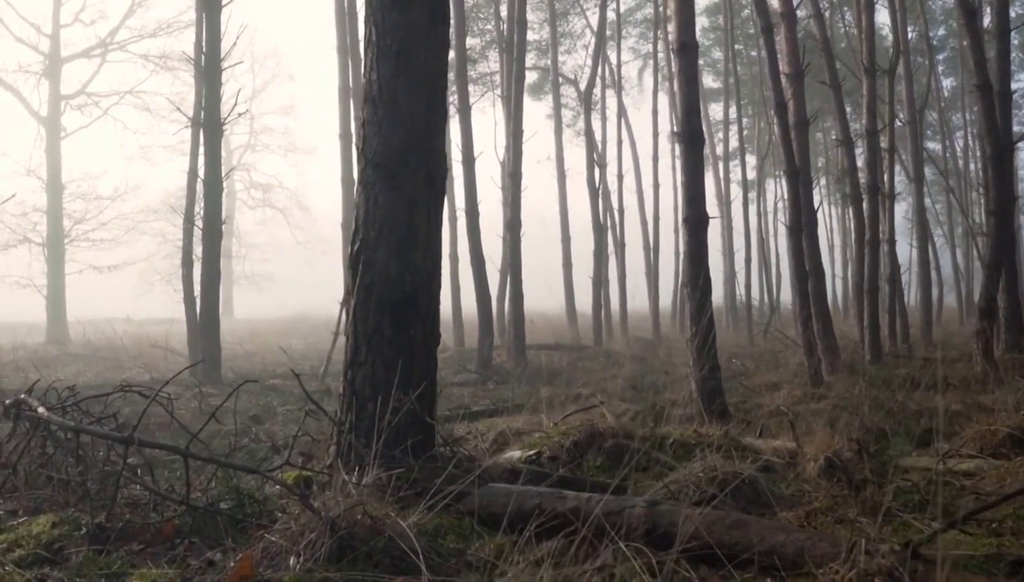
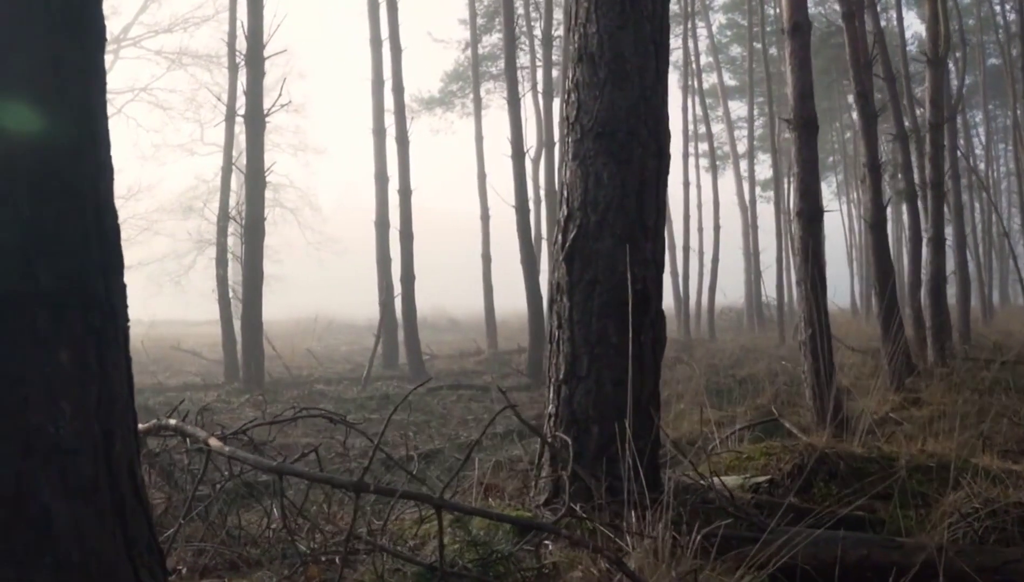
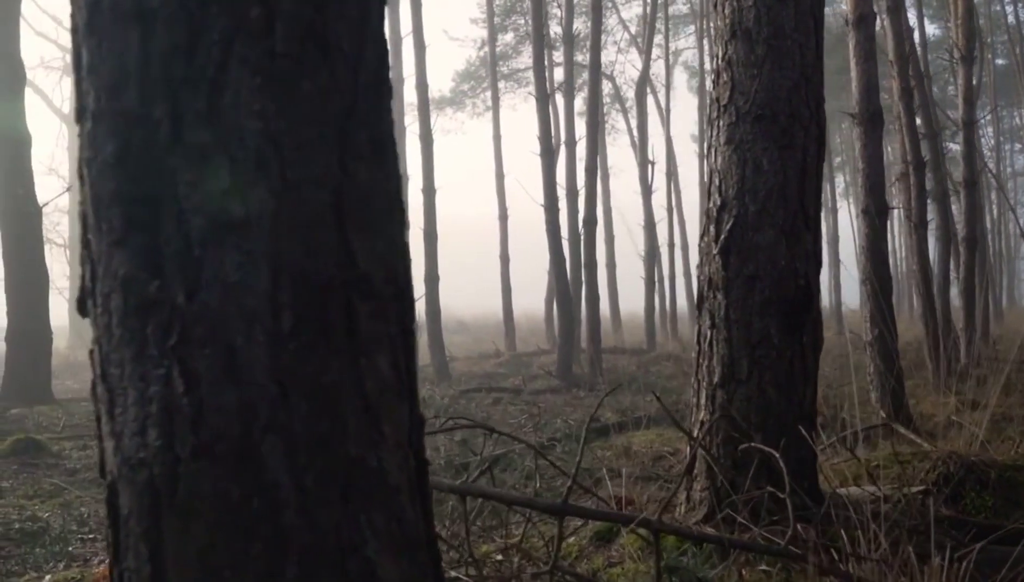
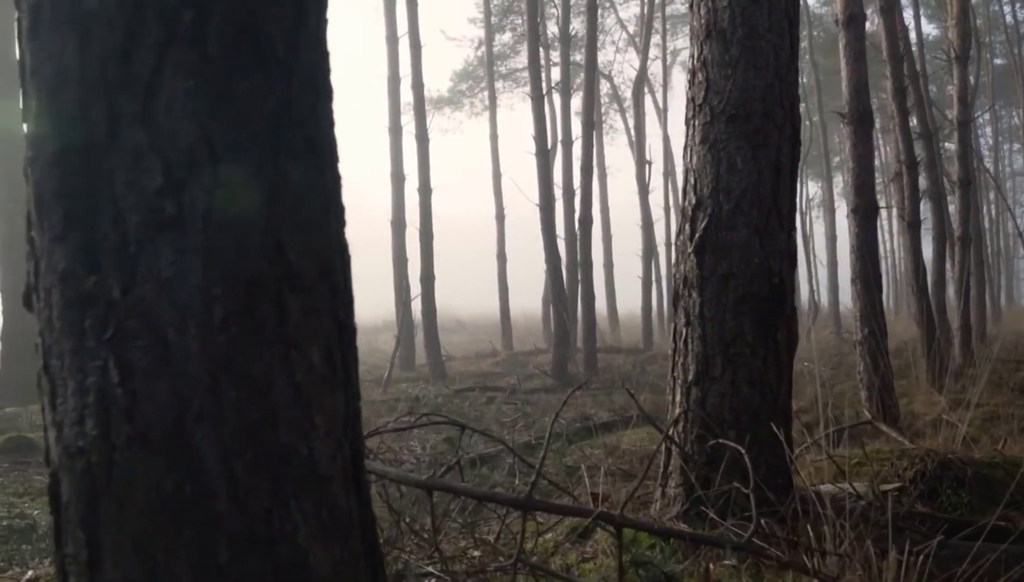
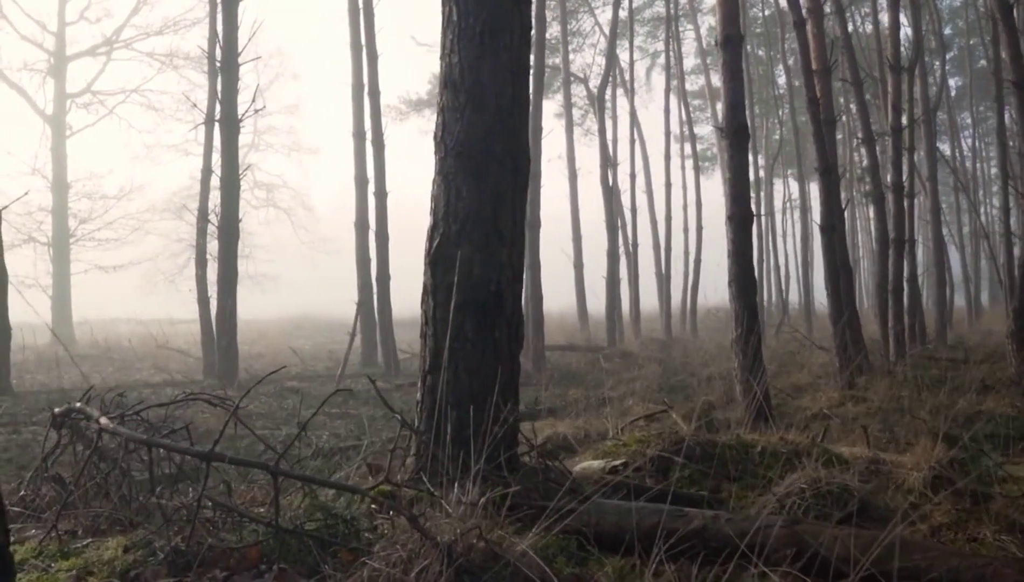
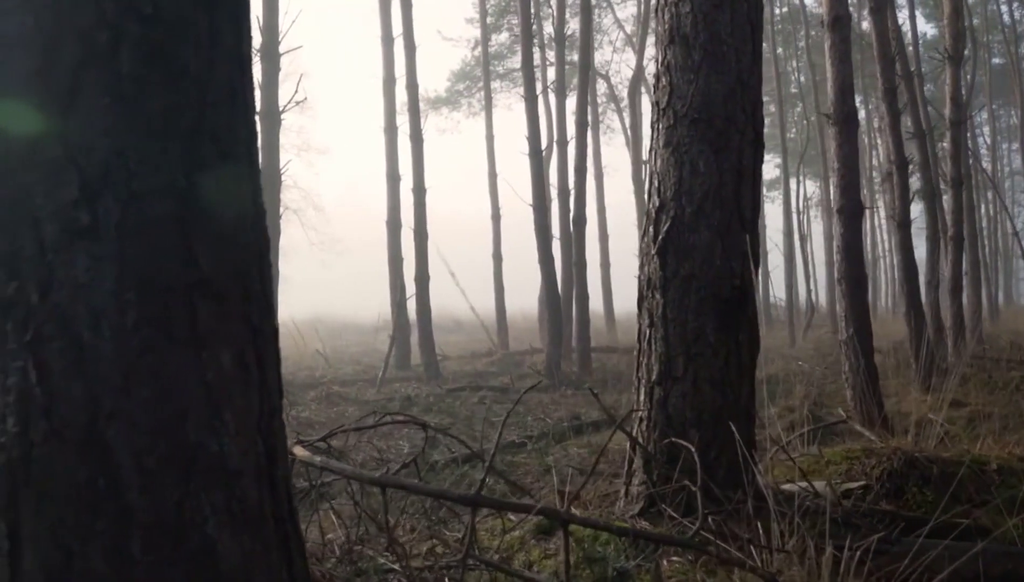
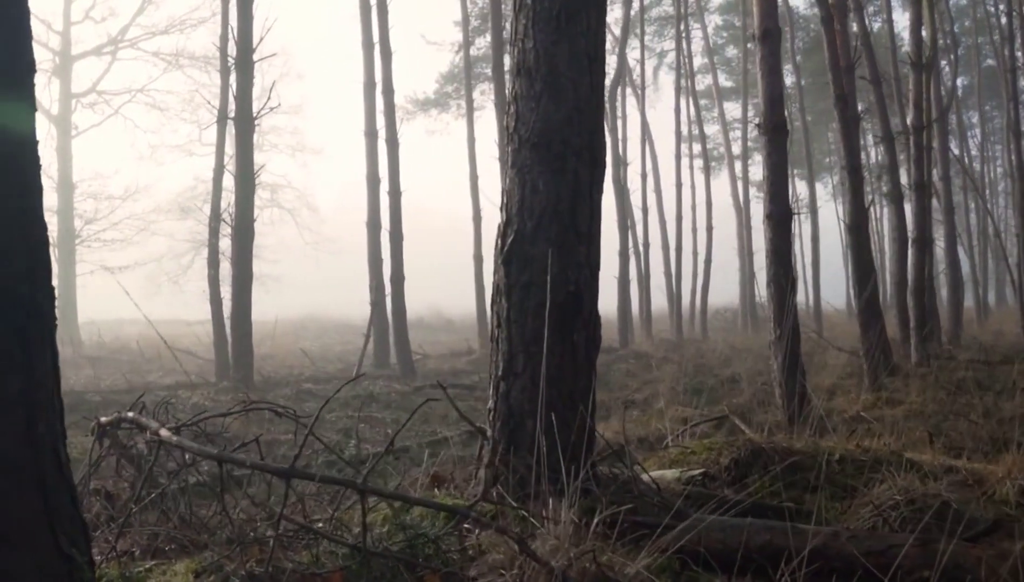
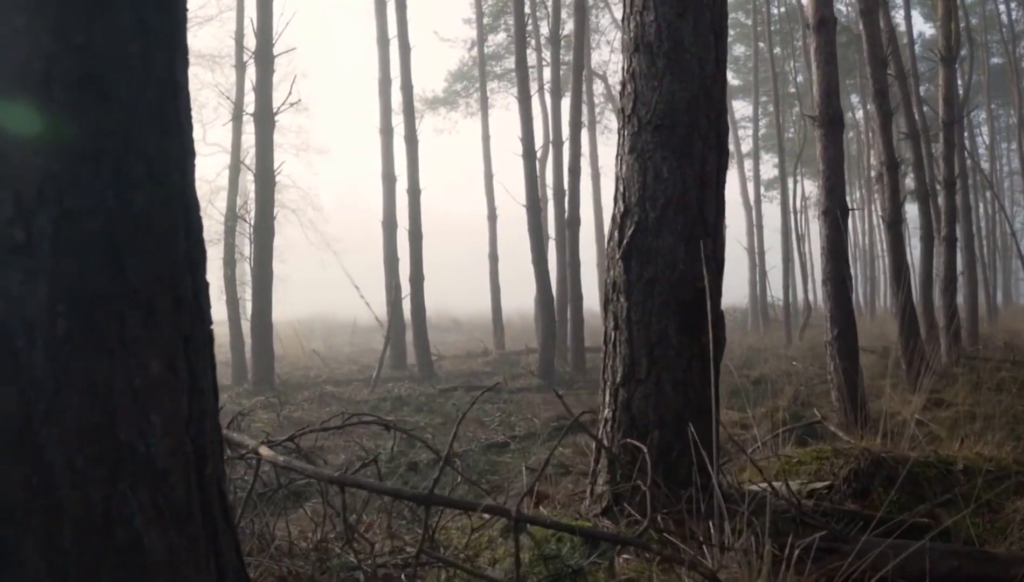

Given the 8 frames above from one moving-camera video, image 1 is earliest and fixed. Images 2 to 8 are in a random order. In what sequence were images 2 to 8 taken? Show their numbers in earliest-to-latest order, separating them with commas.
5, 7, 2, 8, 6, 4, 3
